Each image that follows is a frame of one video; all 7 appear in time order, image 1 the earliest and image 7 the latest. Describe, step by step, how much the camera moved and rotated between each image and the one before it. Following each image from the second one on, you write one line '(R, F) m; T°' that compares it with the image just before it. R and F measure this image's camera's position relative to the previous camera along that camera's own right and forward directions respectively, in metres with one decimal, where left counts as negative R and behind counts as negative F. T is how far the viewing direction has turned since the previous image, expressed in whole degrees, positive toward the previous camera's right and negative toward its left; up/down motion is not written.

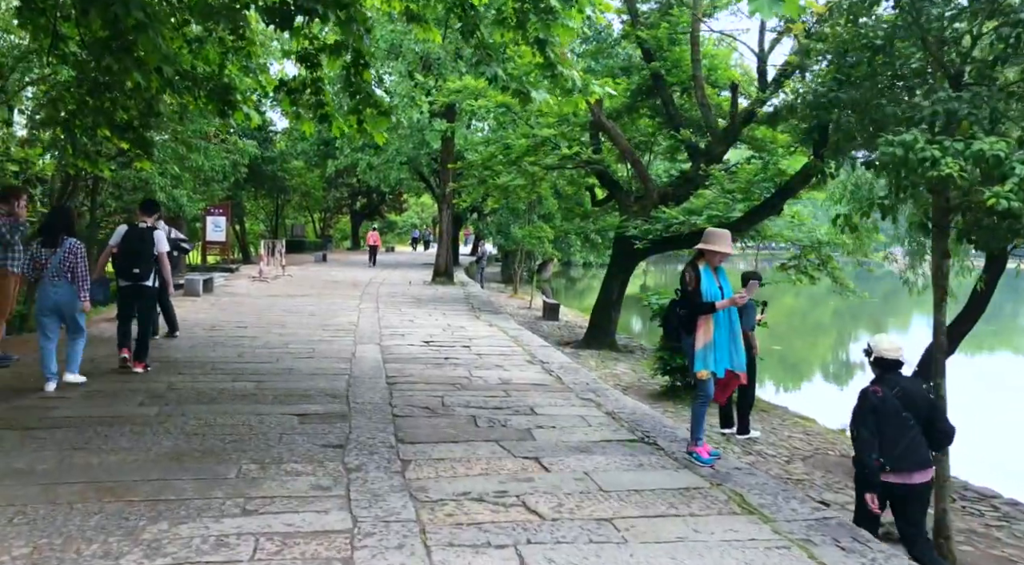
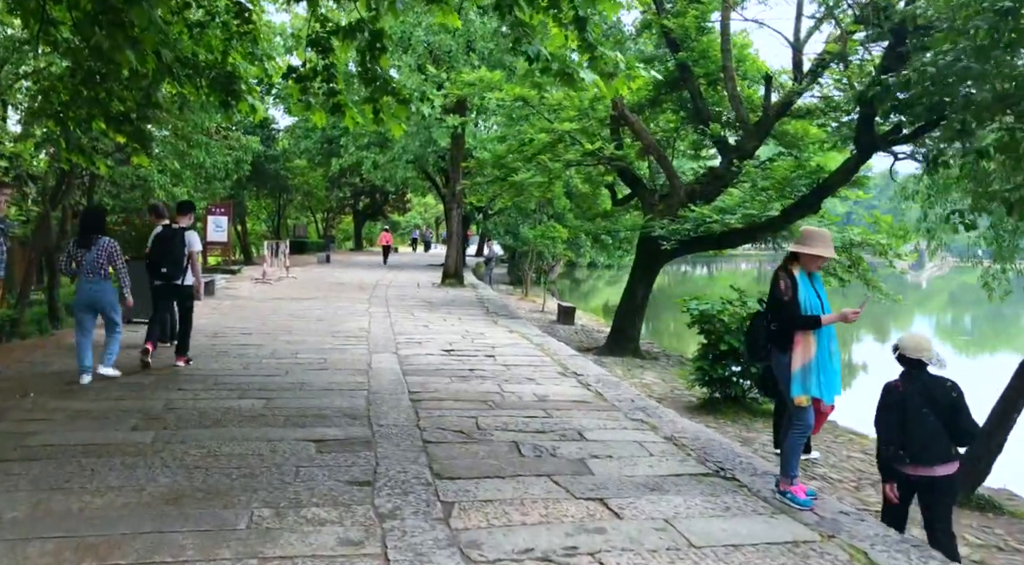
(-0.3, +0.8) m; 0°
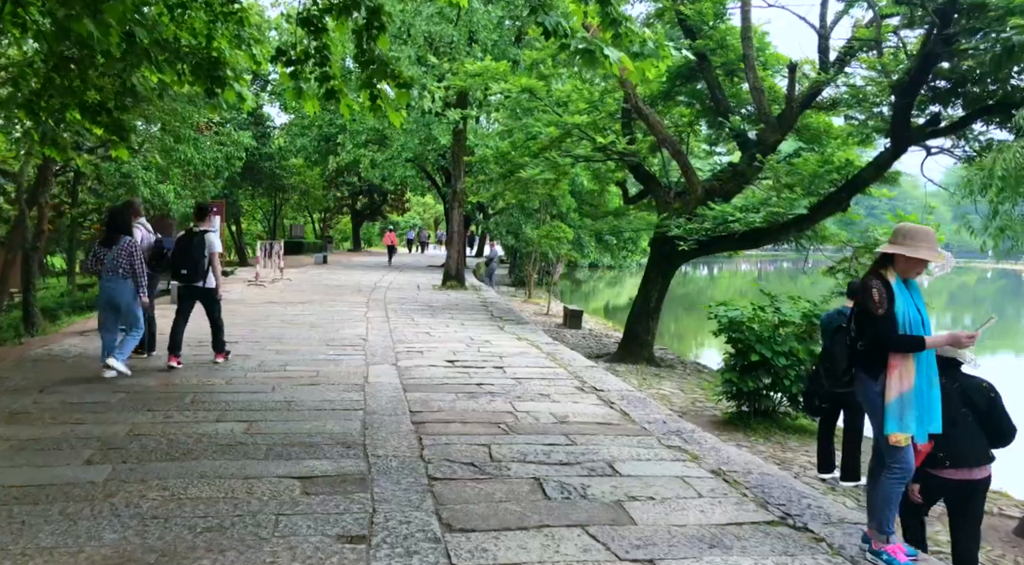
(-0.1, +0.9) m; 0°
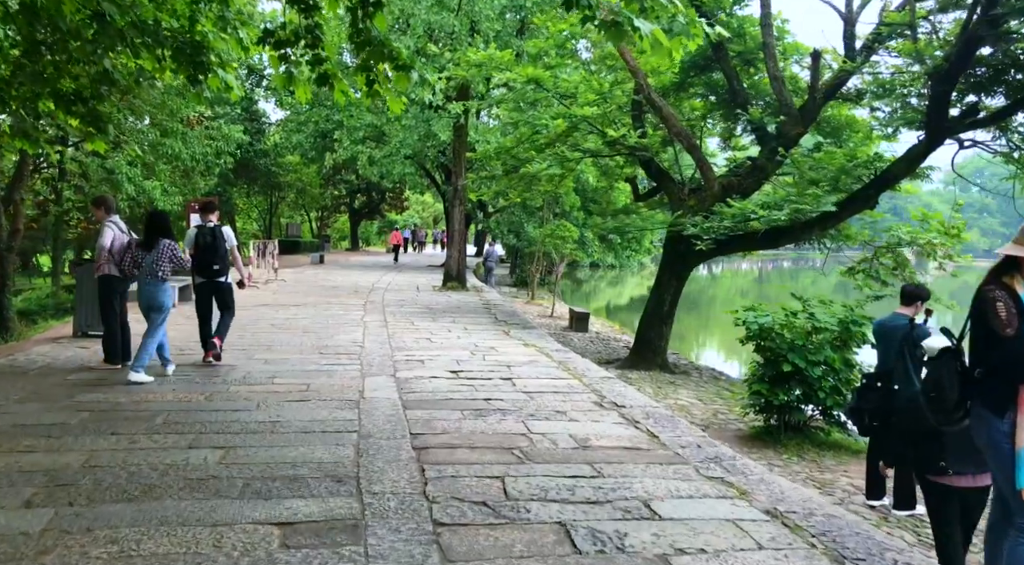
(-0.1, +0.8) m; 0°
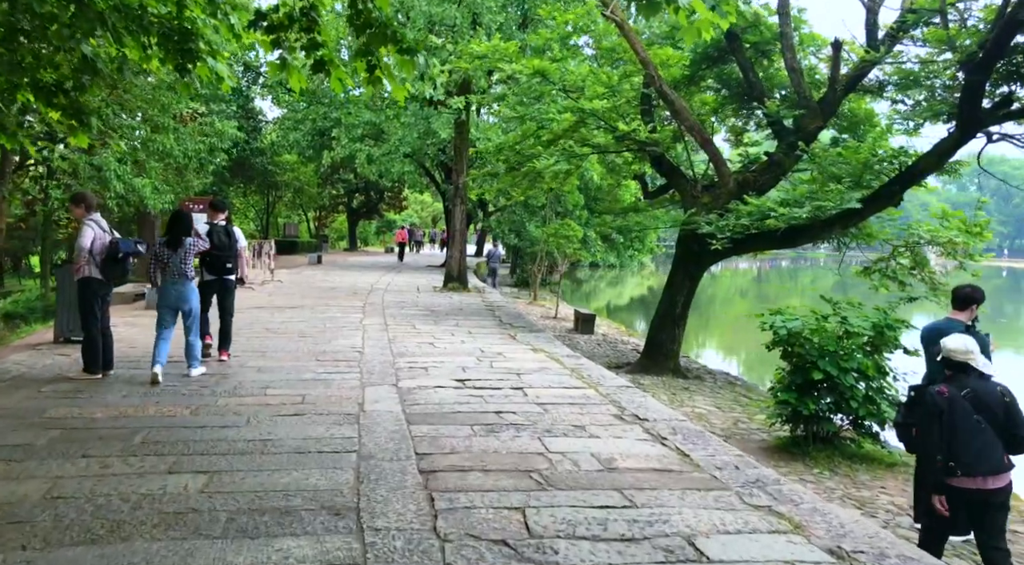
(-0.1, +0.6) m; 0°
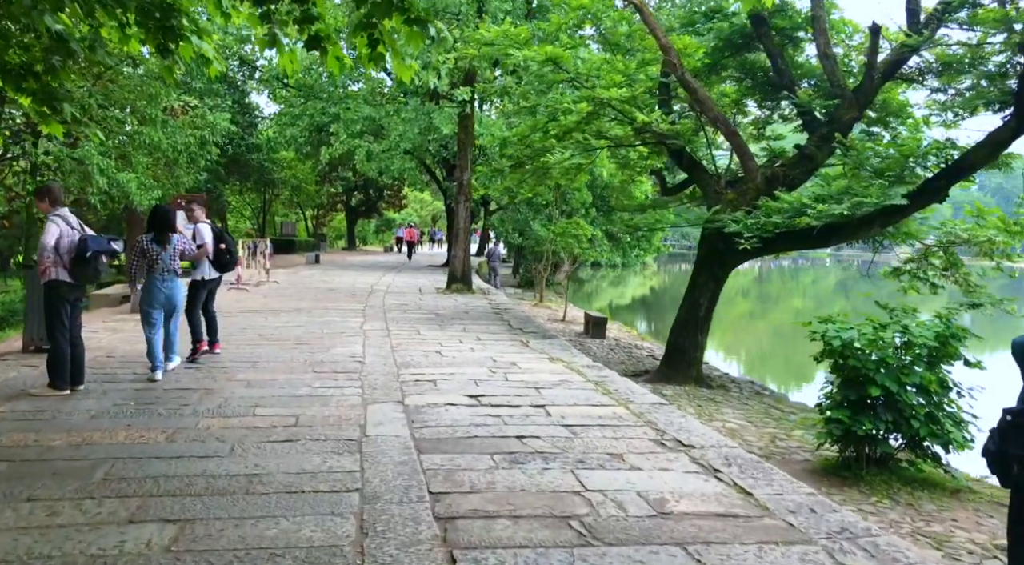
(-0.2, +0.8) m; 0°
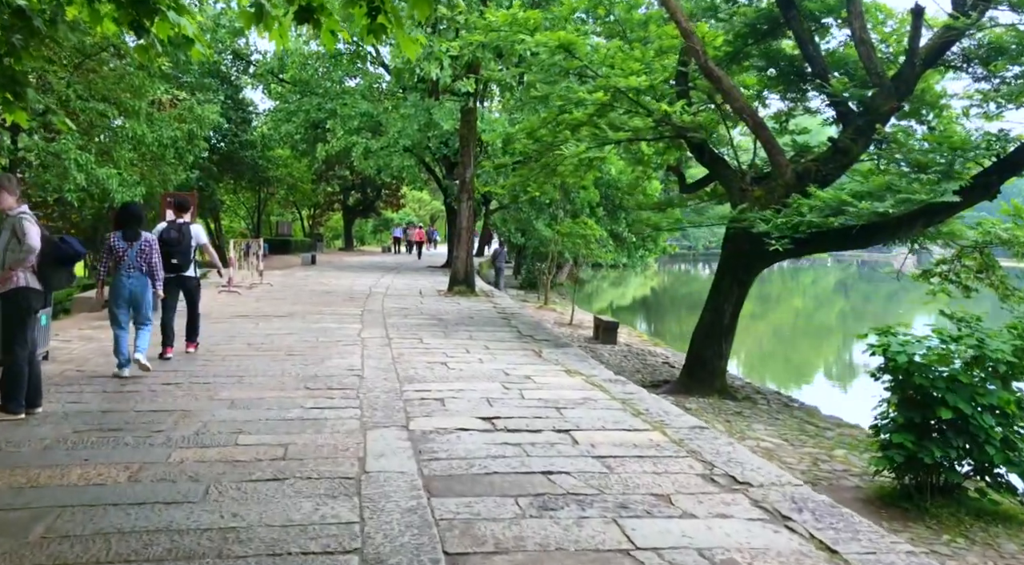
(-0.1, +0.8) m; 0°
